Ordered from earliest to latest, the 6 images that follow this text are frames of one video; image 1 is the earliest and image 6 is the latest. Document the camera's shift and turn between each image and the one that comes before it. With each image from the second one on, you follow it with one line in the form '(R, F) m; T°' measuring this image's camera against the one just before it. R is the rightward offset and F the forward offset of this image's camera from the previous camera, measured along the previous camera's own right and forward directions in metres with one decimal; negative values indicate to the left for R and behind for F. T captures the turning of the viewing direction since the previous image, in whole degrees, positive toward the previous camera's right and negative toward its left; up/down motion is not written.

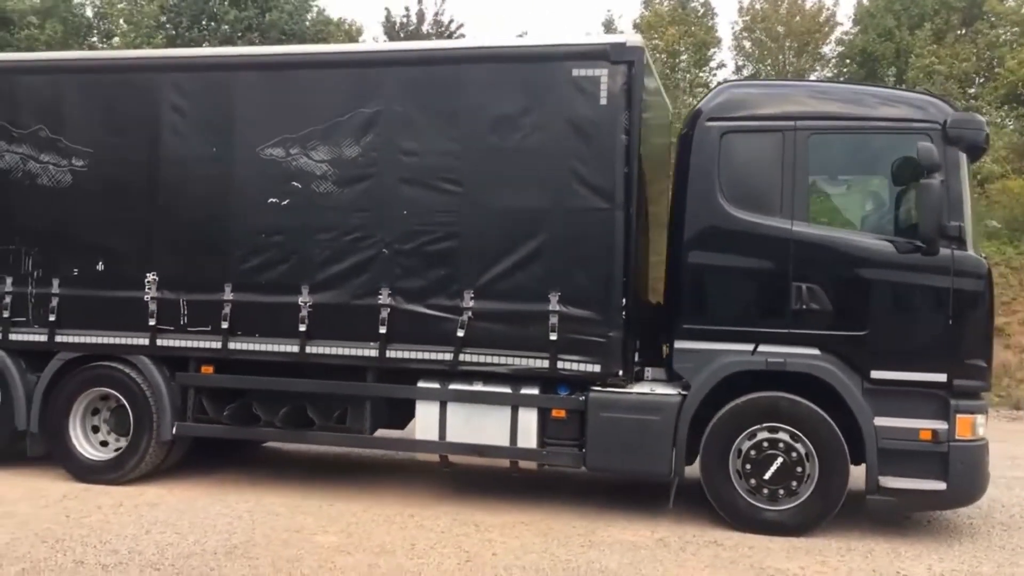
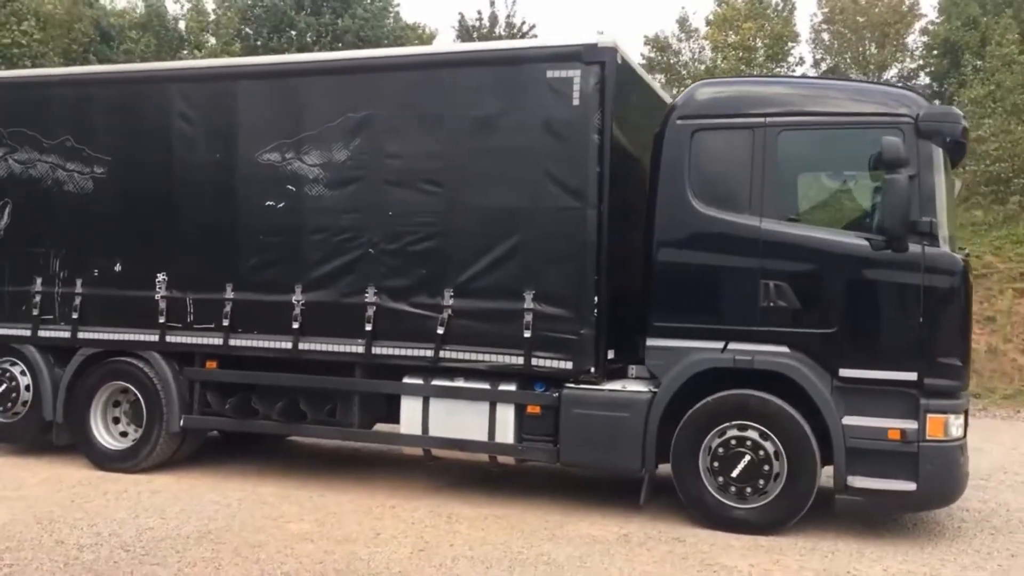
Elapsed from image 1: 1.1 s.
(+0.8, -0.1) m; -6°
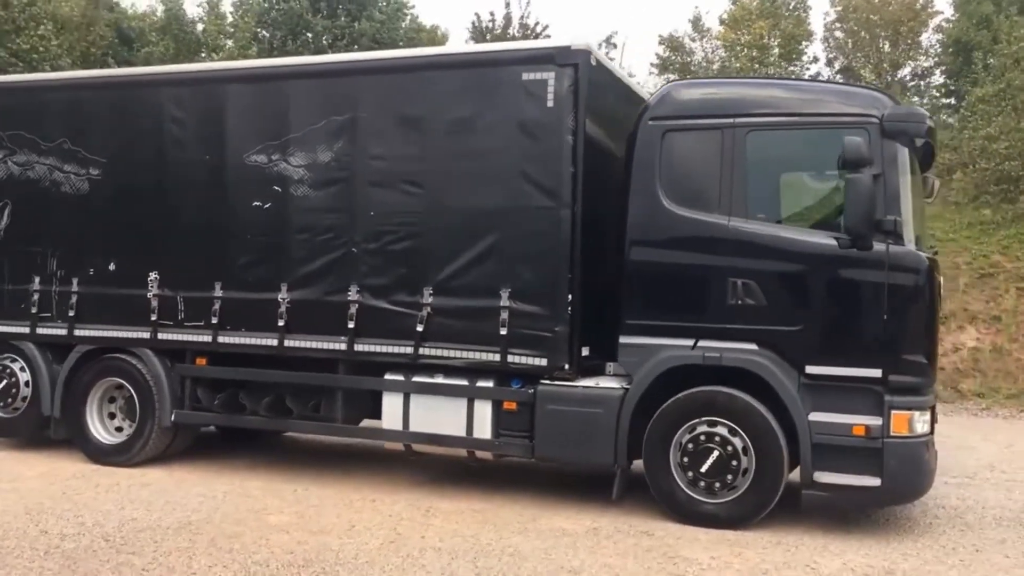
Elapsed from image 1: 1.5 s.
(+0.3, -0.1) m; -1°
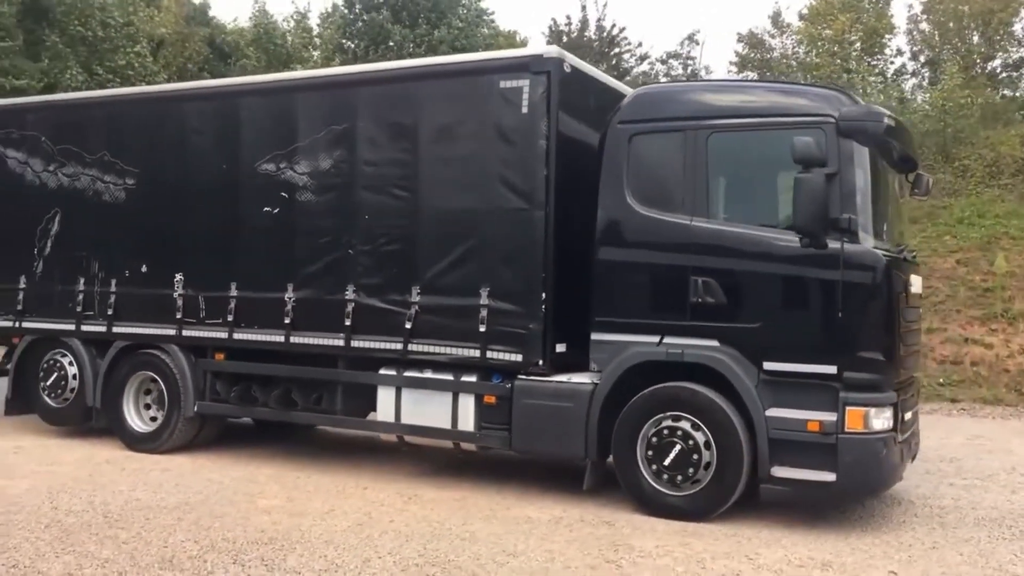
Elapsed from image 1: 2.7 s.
(+0.9, -0.3) m; -6°
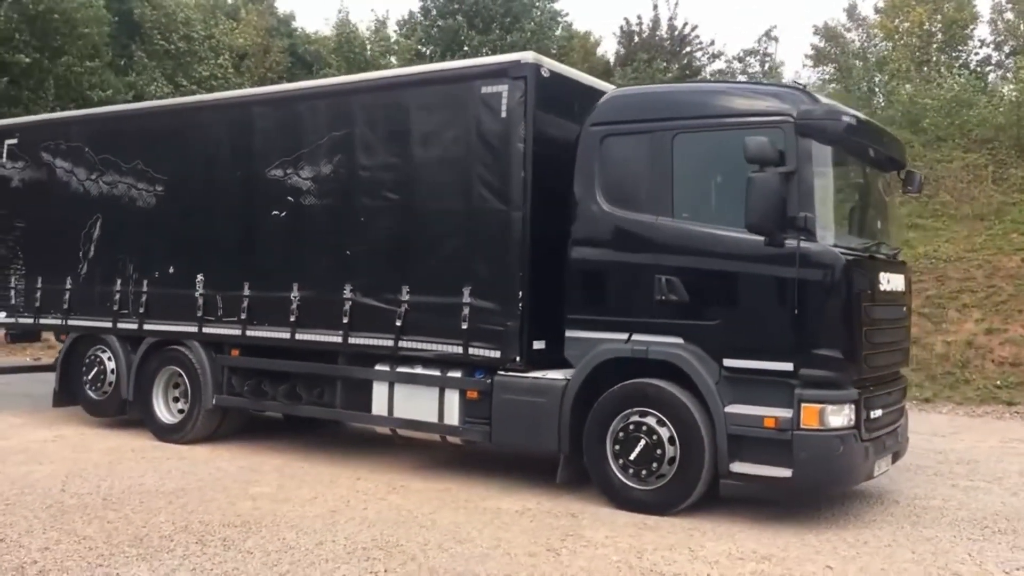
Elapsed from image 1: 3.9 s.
(+0.9, -0.2) m; -6°
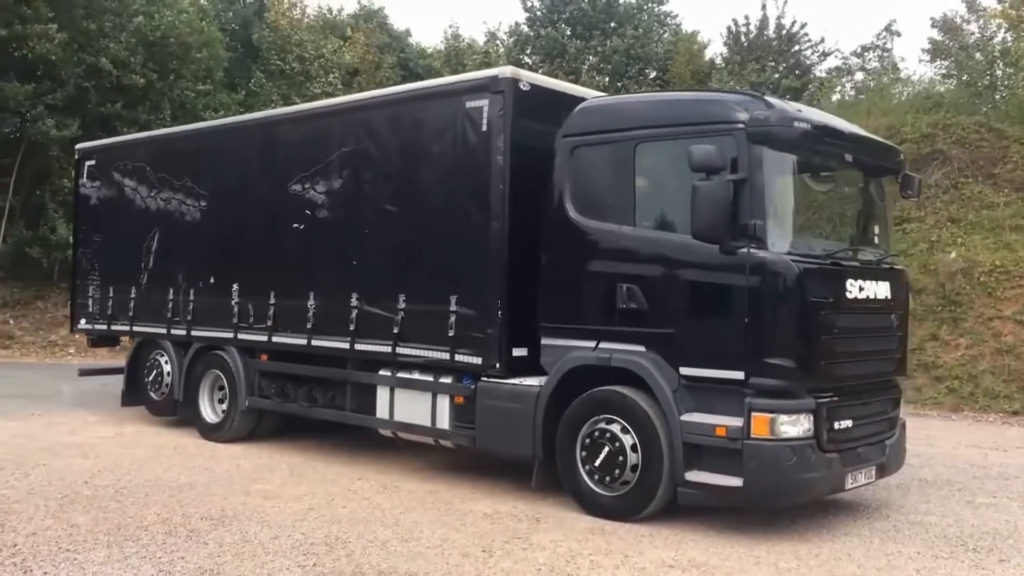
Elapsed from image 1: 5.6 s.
(+1.2, -0.1) m; -8°
